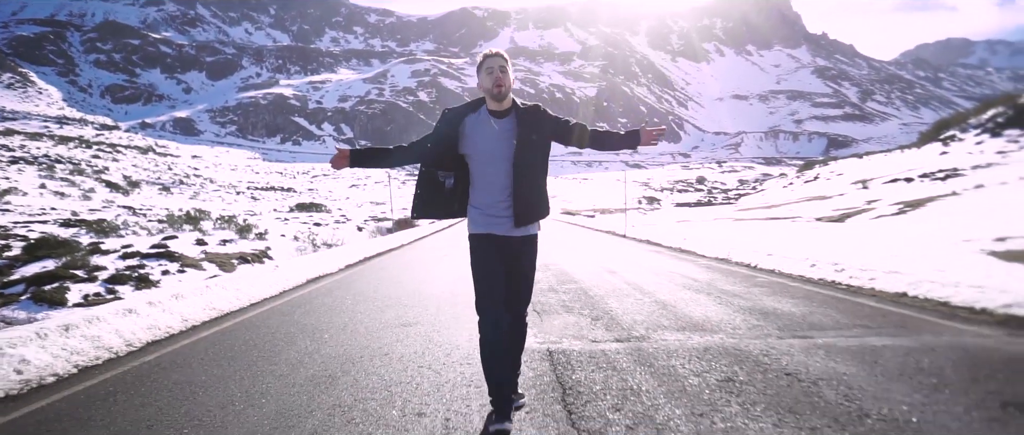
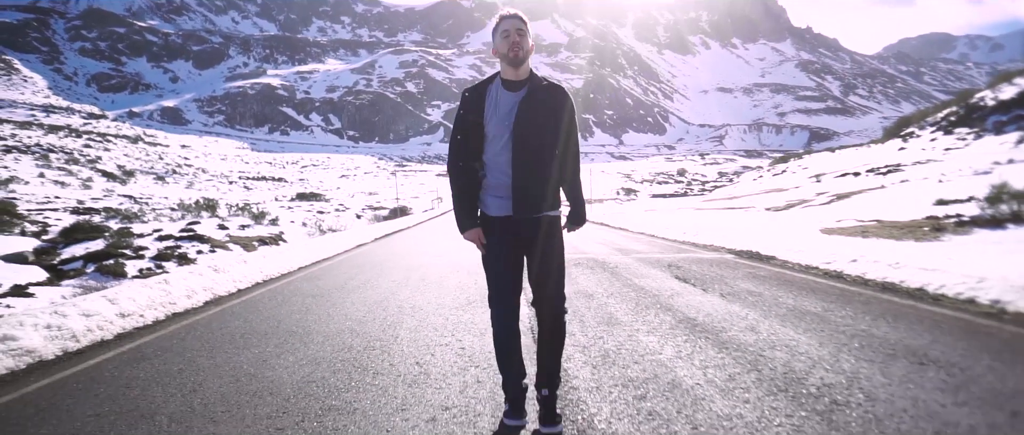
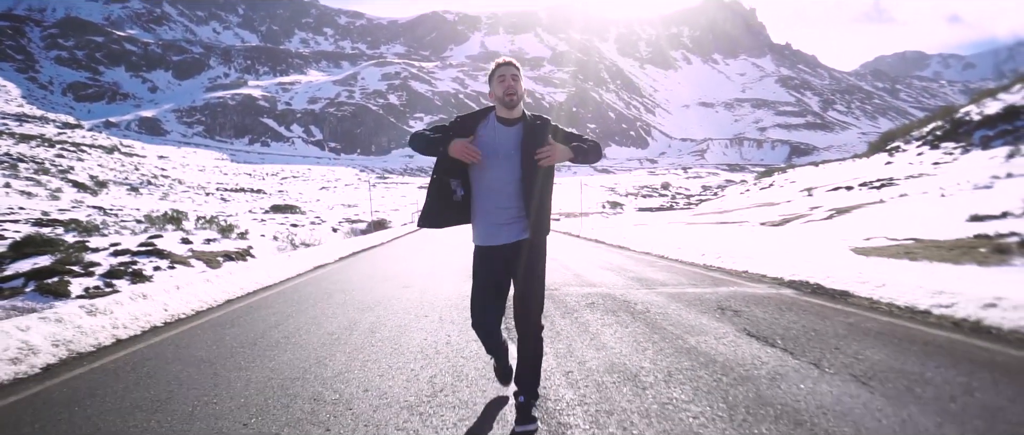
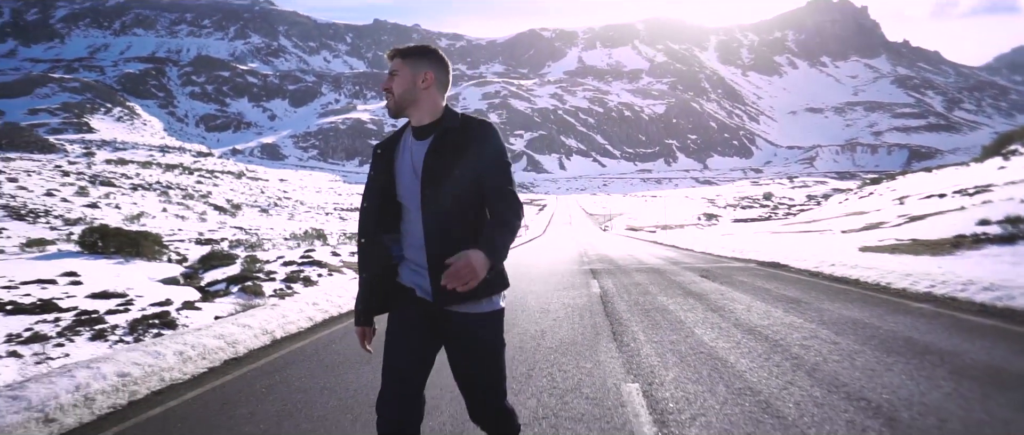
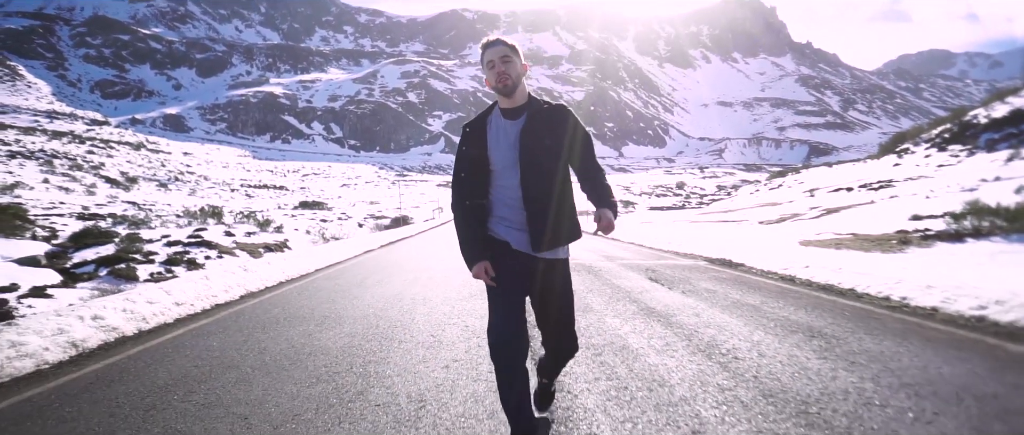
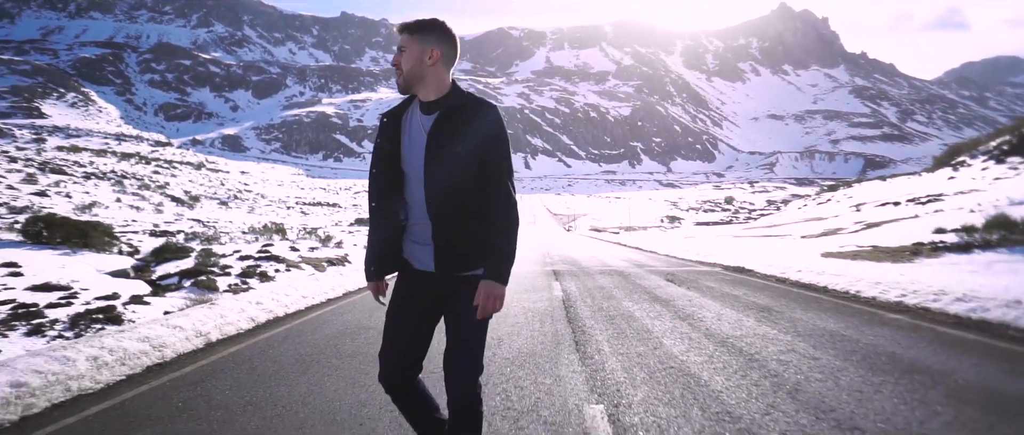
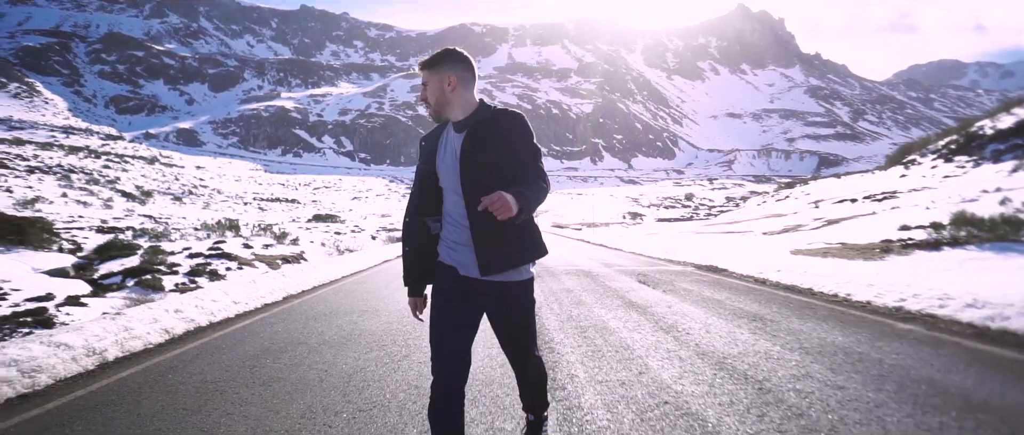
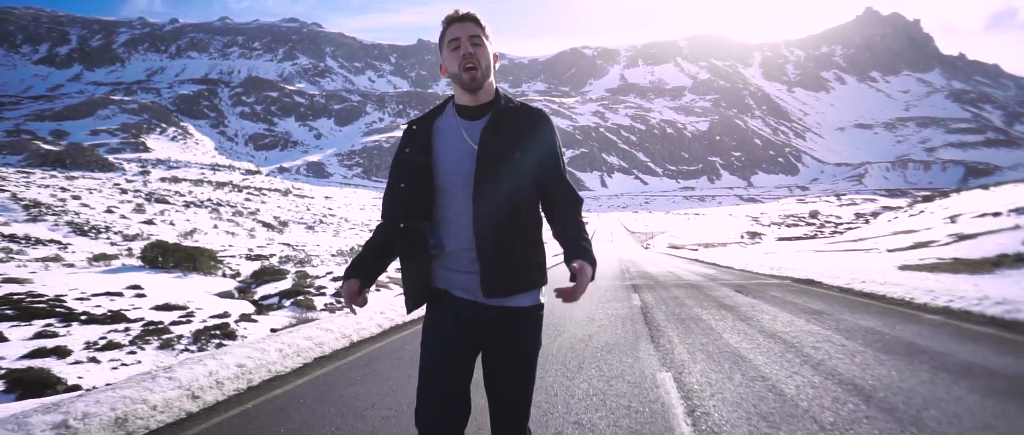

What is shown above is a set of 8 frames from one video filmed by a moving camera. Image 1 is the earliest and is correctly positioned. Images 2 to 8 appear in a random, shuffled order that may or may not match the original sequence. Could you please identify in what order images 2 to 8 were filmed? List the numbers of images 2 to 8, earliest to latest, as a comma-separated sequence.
3, 2, 5, 7, 6, 4, 8
